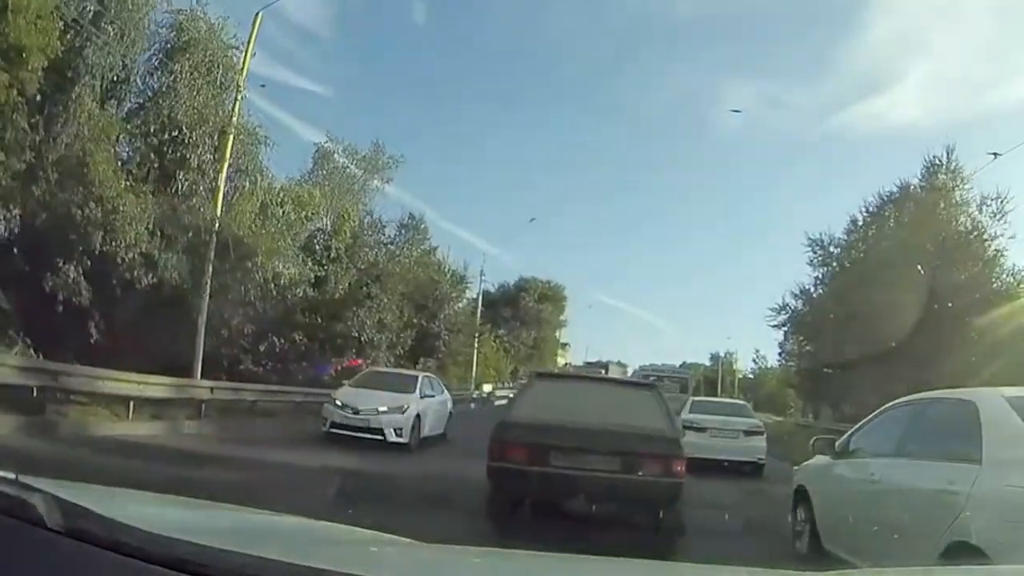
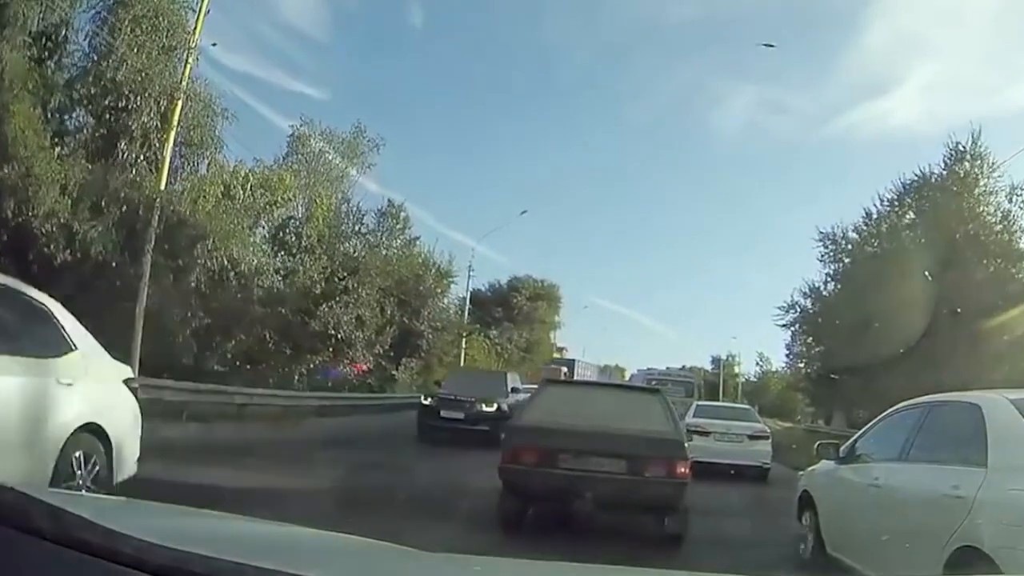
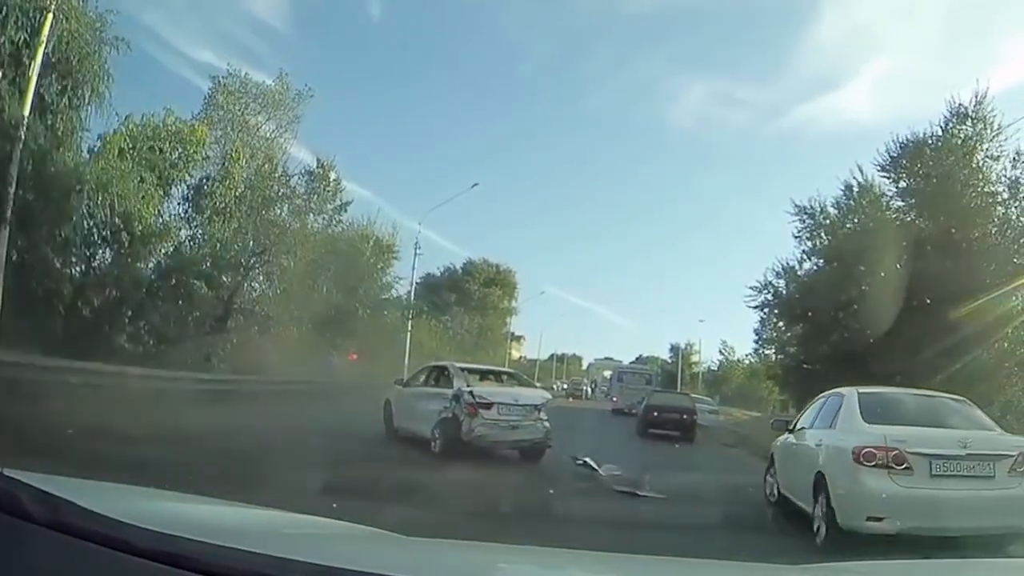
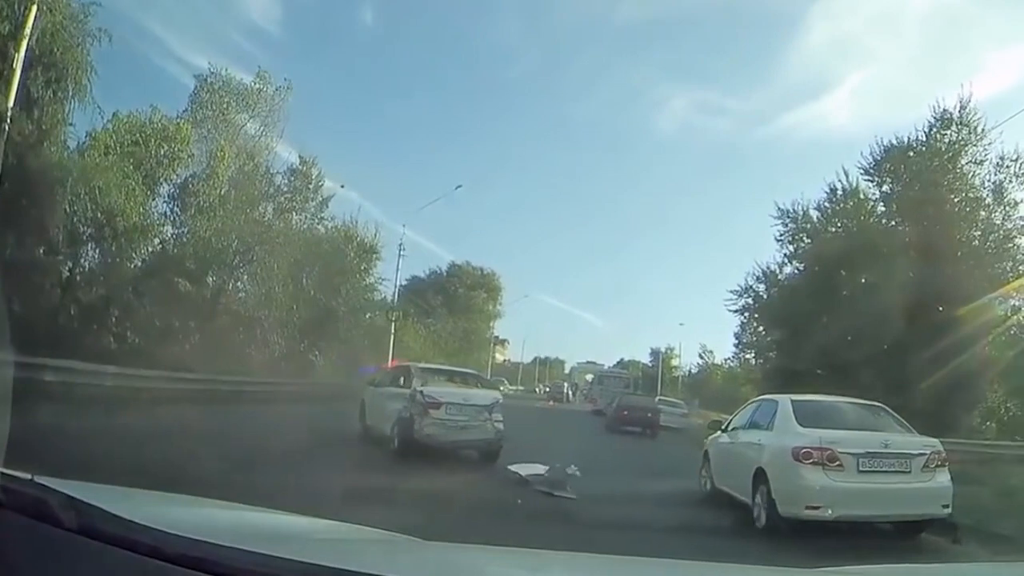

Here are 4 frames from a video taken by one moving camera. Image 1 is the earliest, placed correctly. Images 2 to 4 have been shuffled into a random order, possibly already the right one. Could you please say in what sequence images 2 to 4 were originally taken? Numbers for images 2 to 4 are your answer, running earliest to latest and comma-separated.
2, 3, 4
